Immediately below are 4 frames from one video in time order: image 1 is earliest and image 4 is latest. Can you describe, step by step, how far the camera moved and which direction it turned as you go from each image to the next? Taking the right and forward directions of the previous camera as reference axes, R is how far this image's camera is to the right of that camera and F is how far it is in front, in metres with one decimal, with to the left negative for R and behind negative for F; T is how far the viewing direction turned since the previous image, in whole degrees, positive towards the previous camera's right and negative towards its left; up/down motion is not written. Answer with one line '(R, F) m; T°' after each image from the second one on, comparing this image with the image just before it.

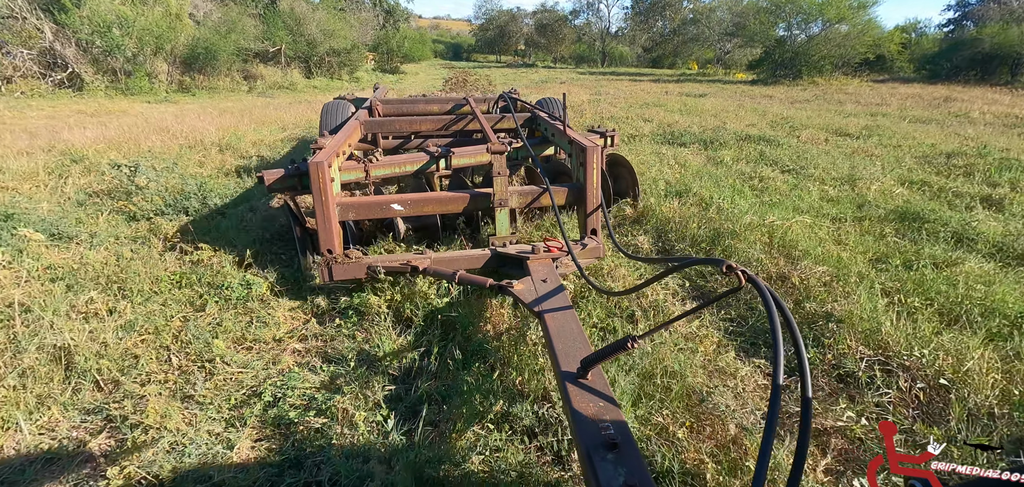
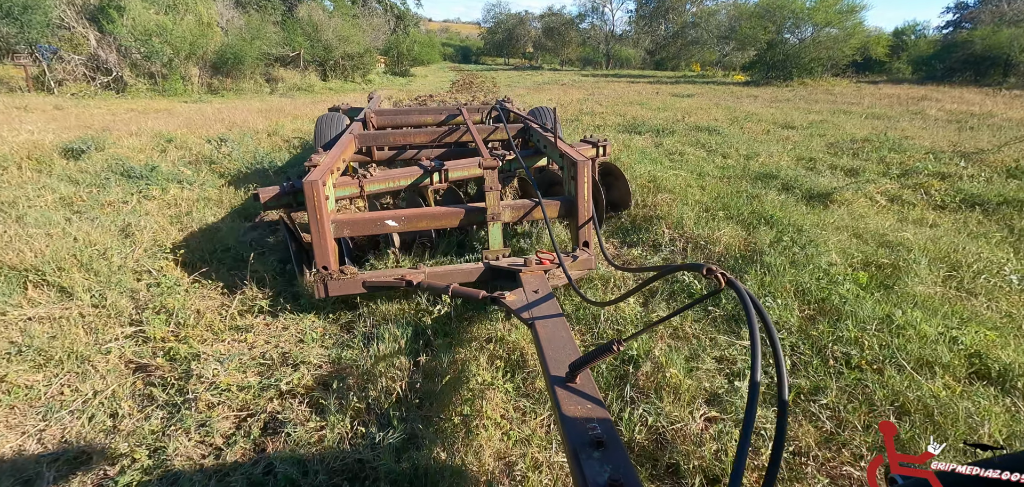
(+0.4, -1.7) m; -1°
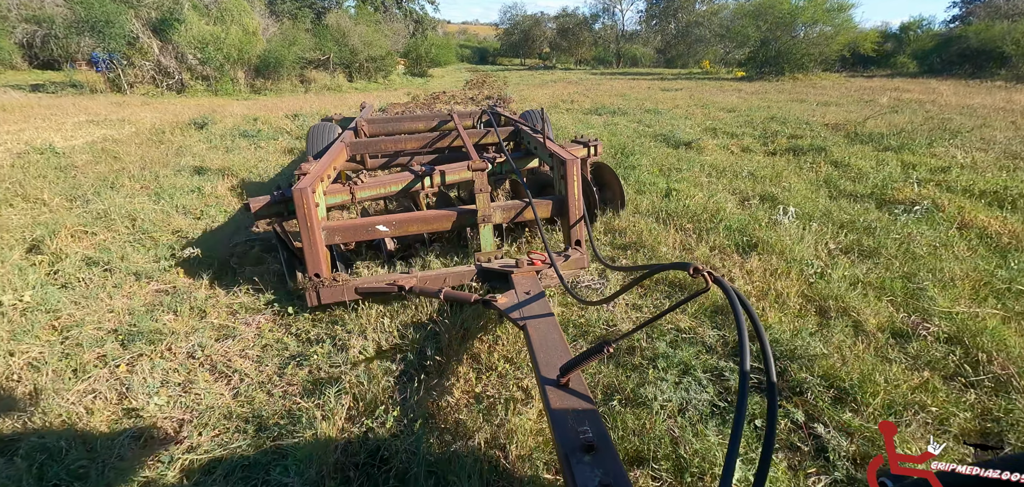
(+0.7, -2.8) m; -2°
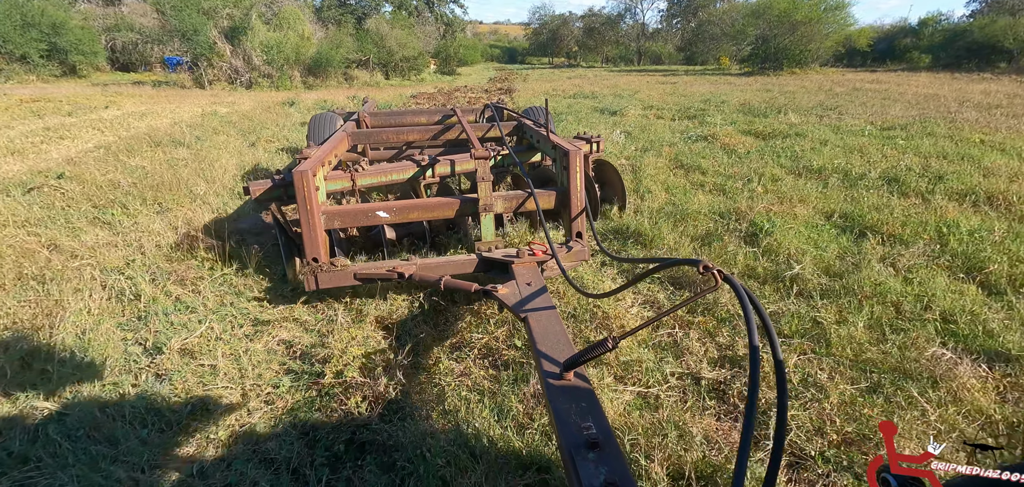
(+1.1, -3.8) m; -3°
